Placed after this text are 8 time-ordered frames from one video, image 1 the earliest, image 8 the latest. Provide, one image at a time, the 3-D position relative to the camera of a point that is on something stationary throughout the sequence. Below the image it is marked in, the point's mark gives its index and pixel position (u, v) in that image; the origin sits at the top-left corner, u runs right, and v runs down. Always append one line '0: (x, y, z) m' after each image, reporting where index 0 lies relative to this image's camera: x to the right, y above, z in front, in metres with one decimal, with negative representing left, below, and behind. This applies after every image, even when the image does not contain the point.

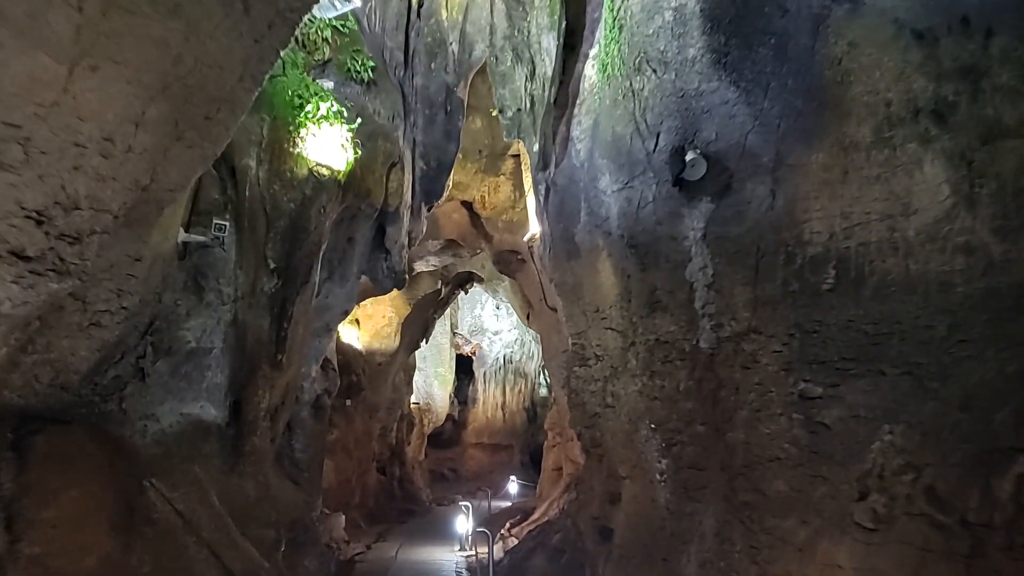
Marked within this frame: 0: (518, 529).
0: (+0.1, -3.5, +11.4) m
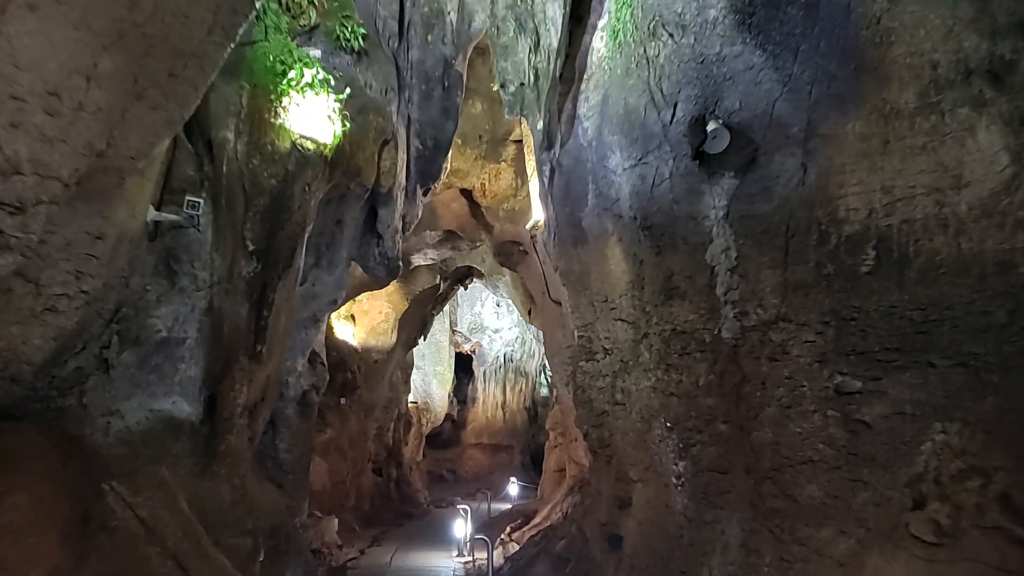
0: (+0.1, -3.4, +10.9) m
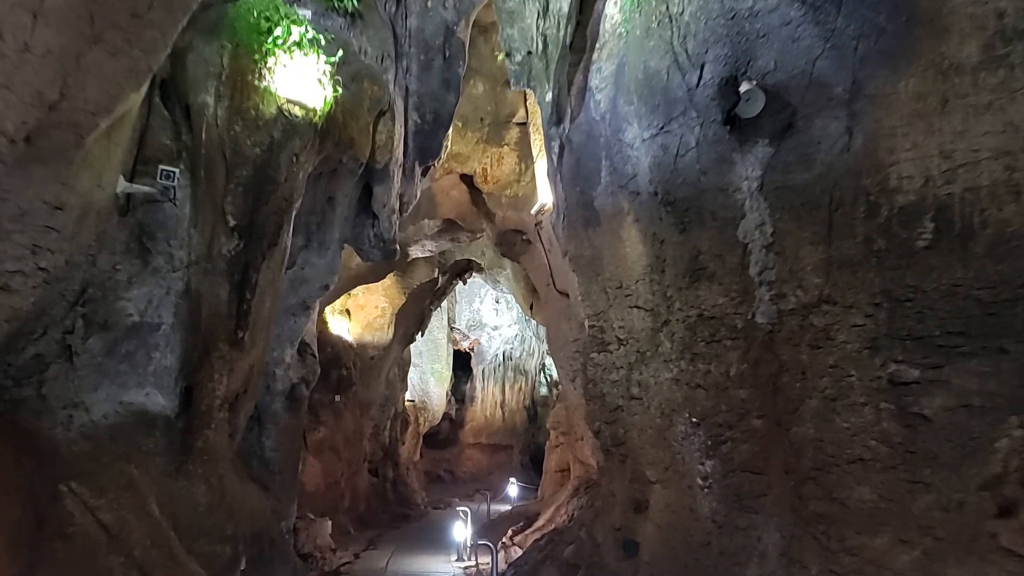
0: (+0.1, -3.3, +10.3) m
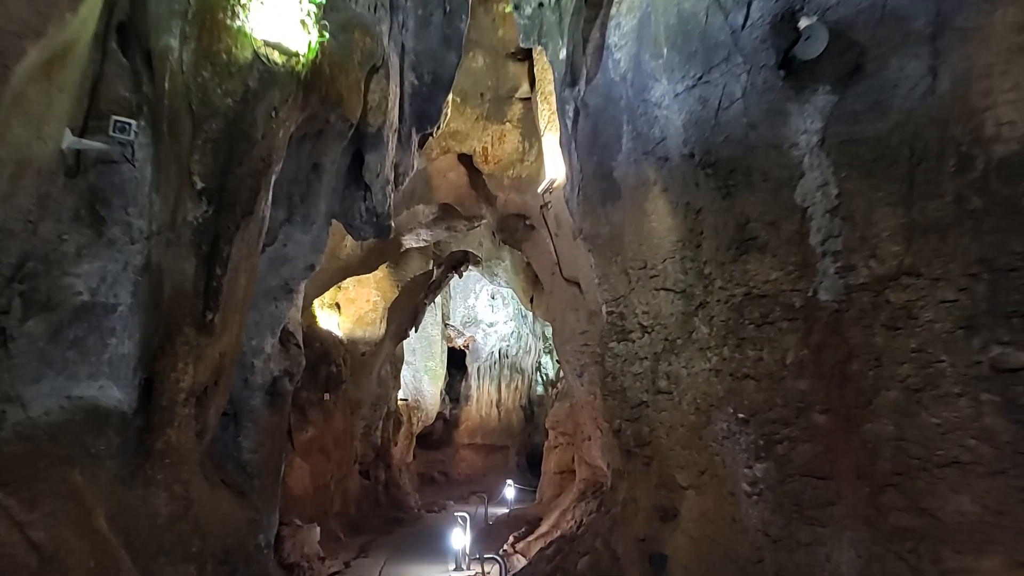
0: (+0.1, -3.2, +9.6) m
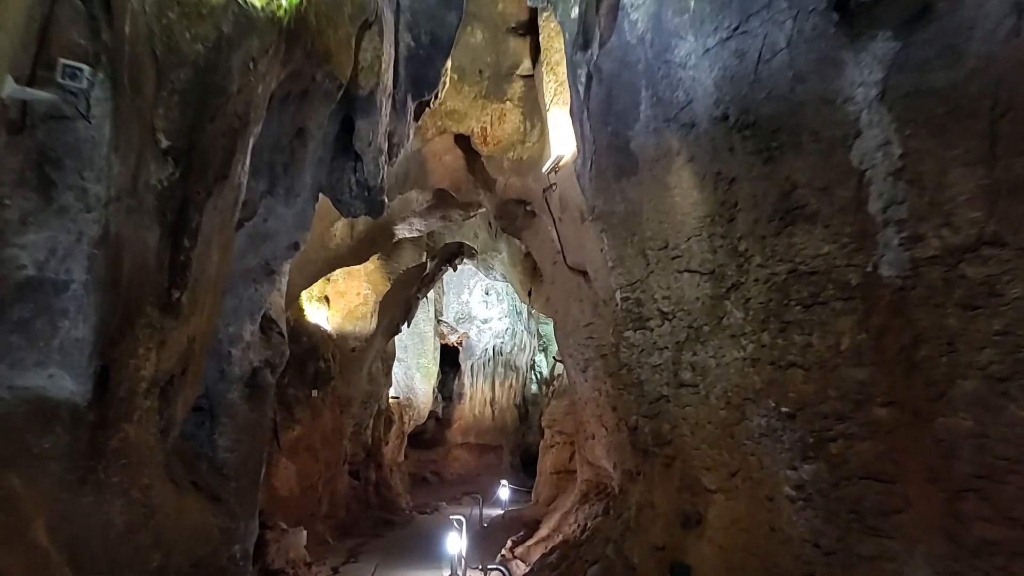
0: (+0.1, -3.0, +9.1) m
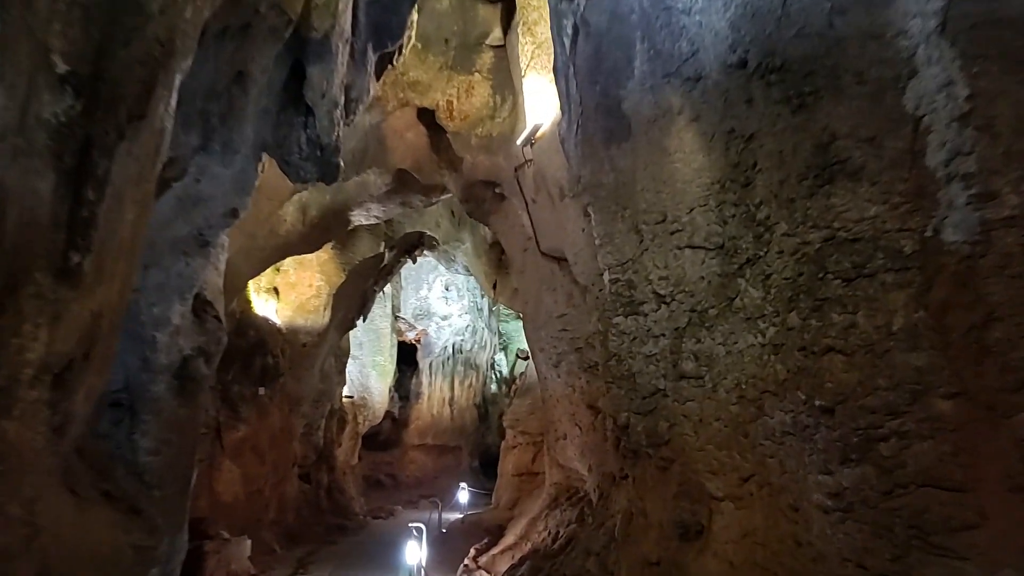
0: (-0.3, -2.9, +8.5) m
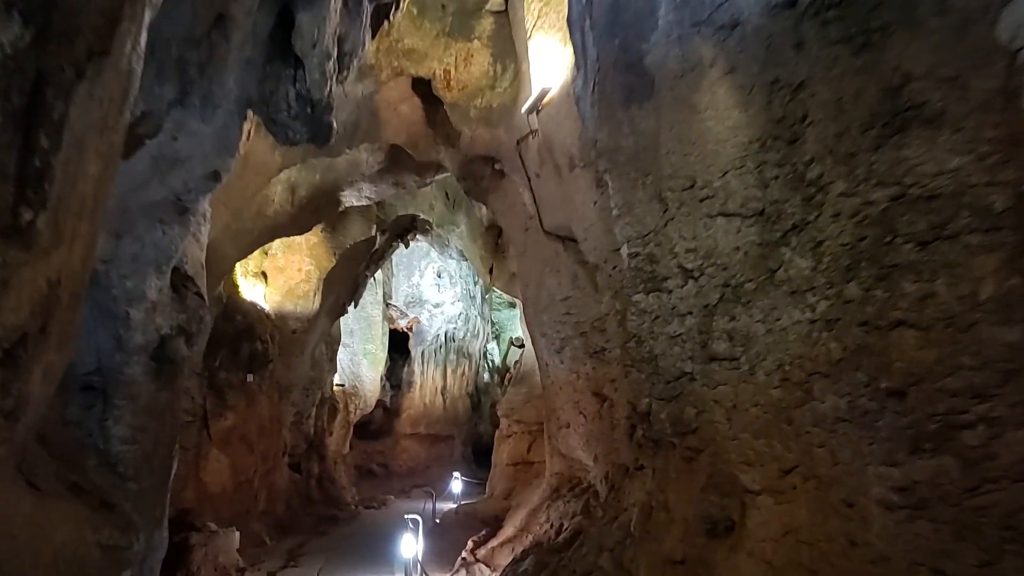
0: (-0.3, -2.7, +8.1) m
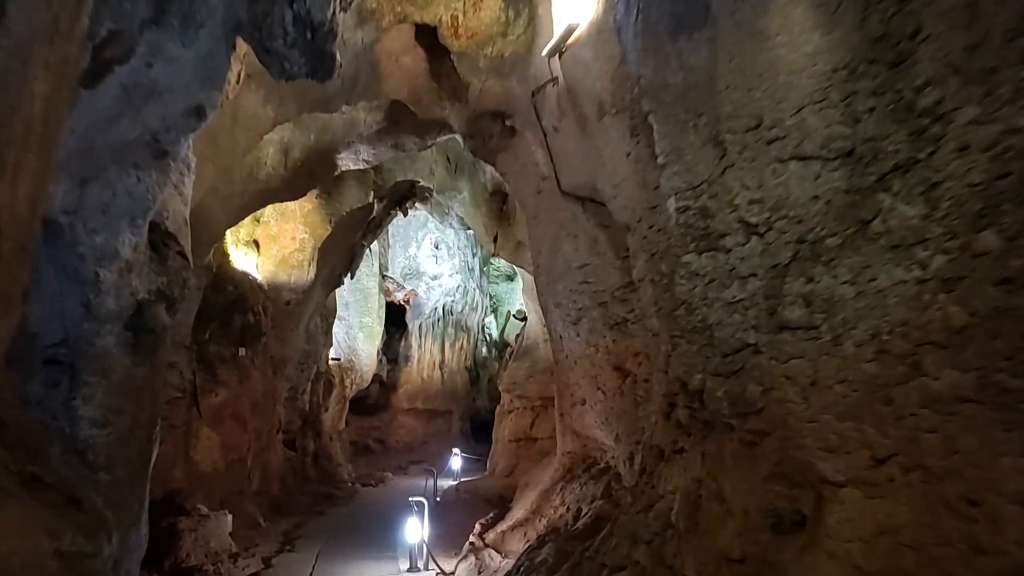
0: (-0.2, -2.4, +7.6) m
